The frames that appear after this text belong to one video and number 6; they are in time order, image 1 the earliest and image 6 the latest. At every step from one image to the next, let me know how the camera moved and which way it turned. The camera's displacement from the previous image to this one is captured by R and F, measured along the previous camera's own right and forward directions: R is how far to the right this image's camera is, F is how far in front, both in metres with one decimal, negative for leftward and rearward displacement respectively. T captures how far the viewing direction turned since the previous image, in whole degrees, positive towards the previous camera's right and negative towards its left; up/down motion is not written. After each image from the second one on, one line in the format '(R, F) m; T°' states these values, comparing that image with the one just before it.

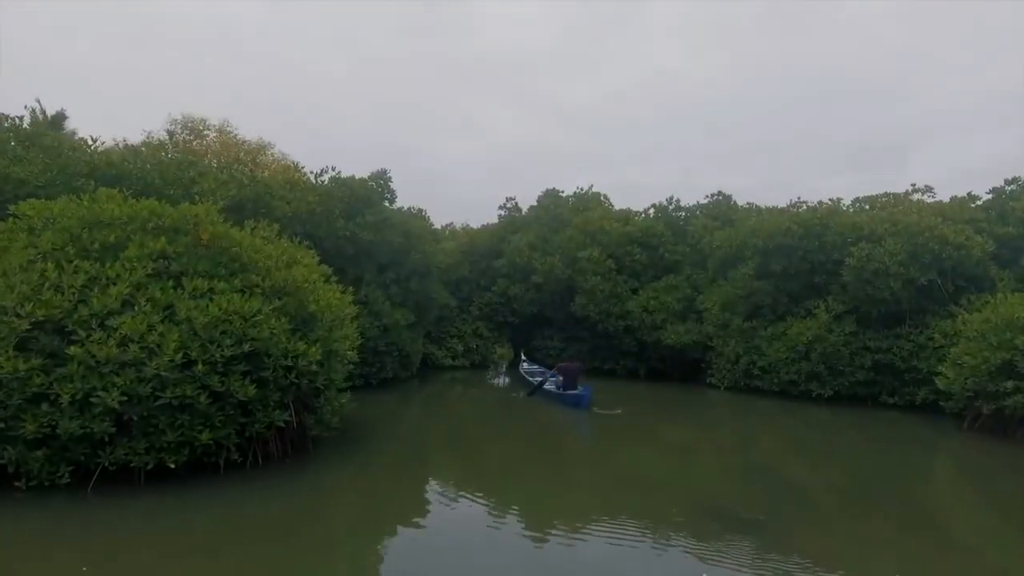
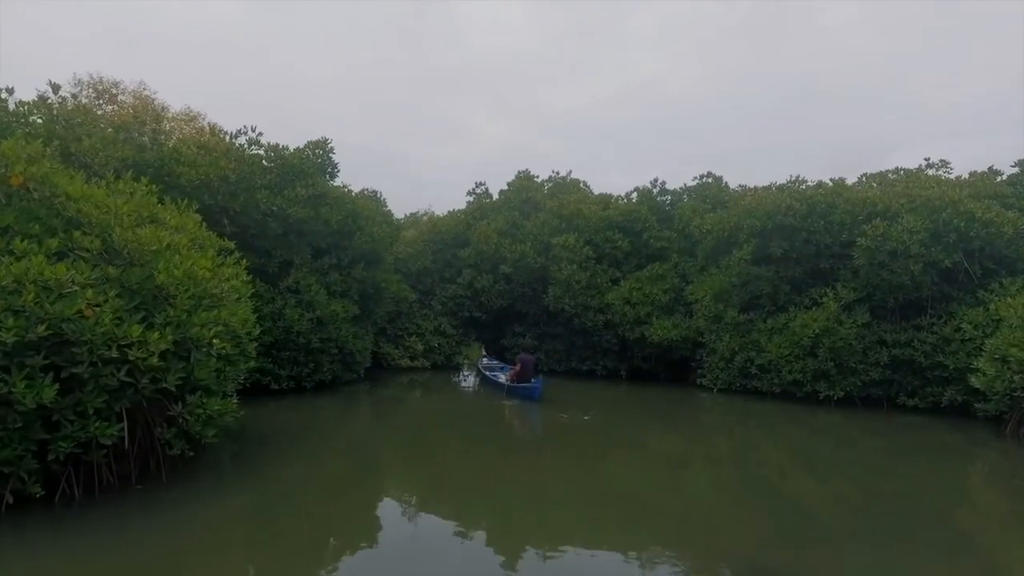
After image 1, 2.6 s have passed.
(+0.7, +2.9) m; +1°
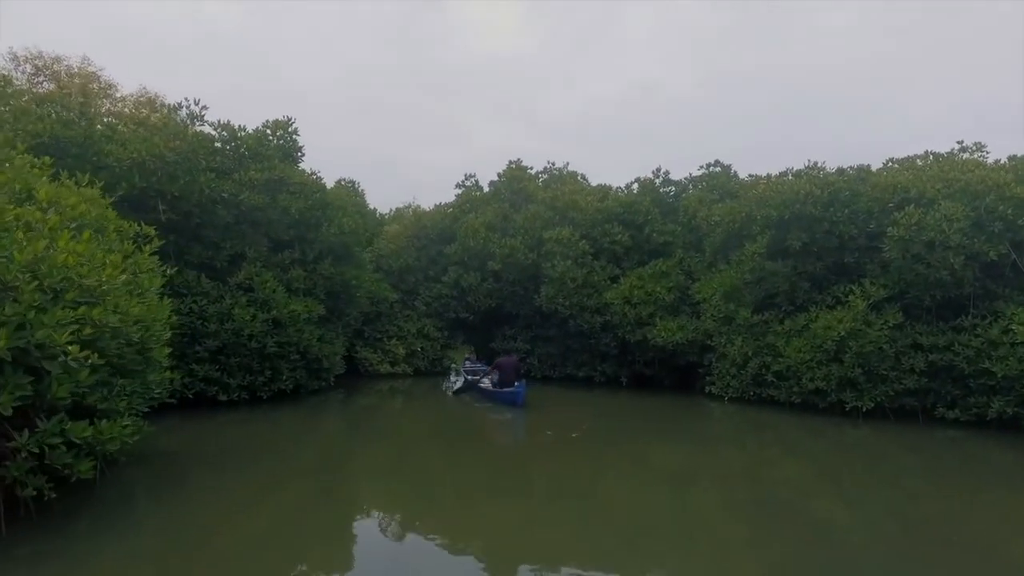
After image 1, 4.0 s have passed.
(+0.4, +2.0) m; 0°
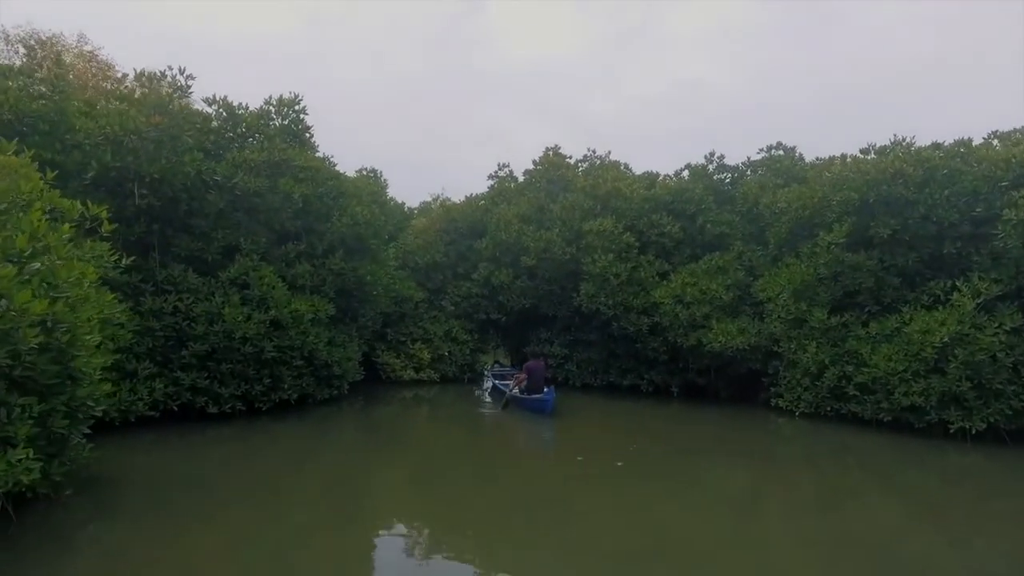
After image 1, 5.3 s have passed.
(+0.2, +2.1) m; -4°
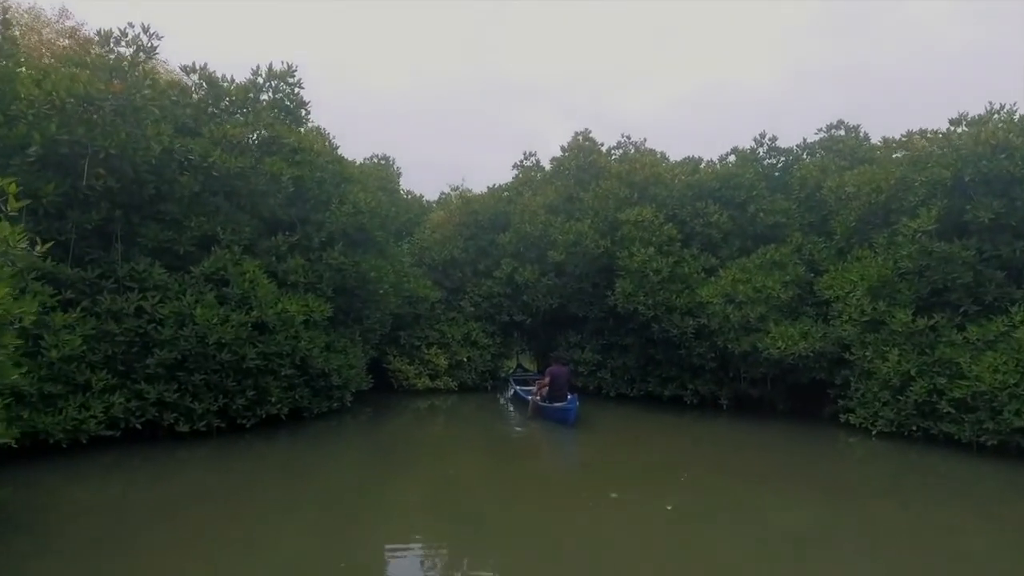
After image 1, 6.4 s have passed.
(+0.1, +2.0) m; -3°
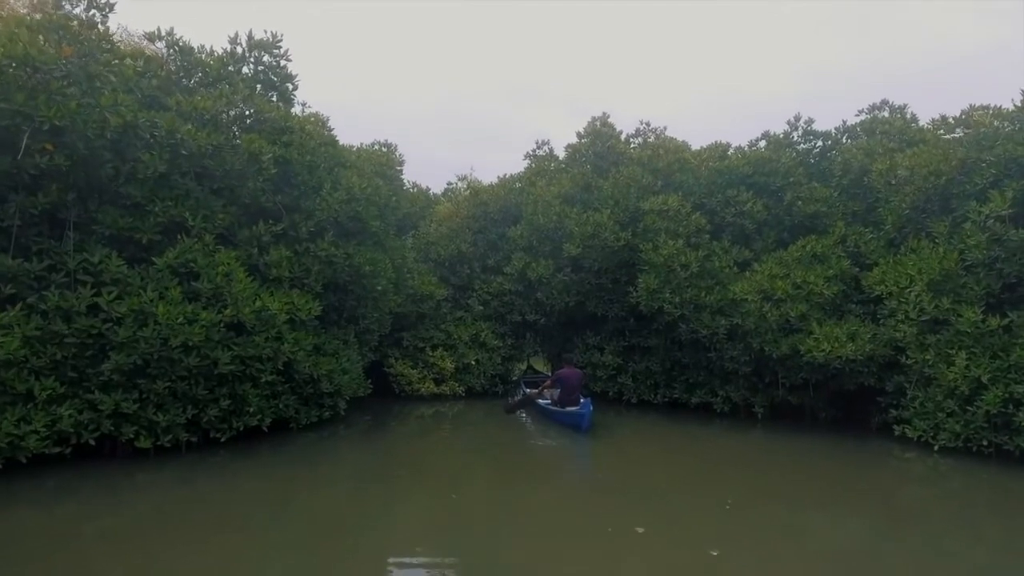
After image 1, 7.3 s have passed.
(0.0, +1.4) m; -1°
